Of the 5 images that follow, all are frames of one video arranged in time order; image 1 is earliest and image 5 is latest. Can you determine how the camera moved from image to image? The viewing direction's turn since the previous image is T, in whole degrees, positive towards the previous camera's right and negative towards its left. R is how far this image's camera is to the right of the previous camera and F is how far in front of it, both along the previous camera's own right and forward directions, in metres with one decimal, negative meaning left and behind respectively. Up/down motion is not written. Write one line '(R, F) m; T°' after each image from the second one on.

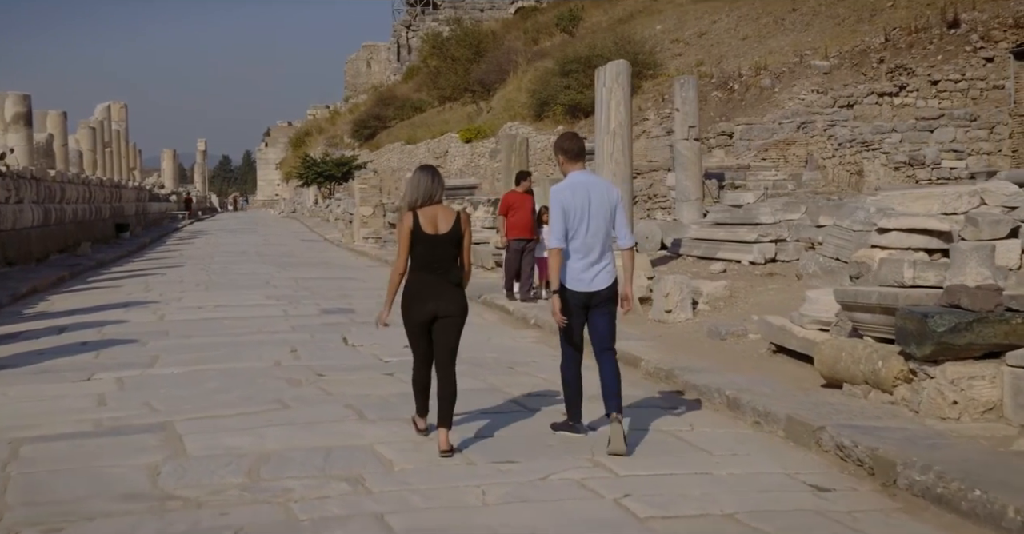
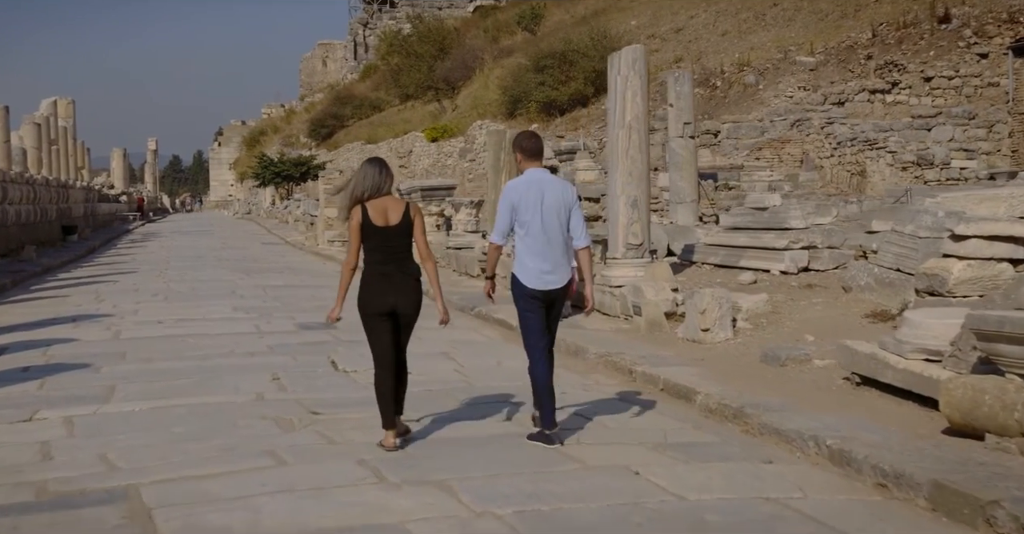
(-0.5, +1.4) m; +2°
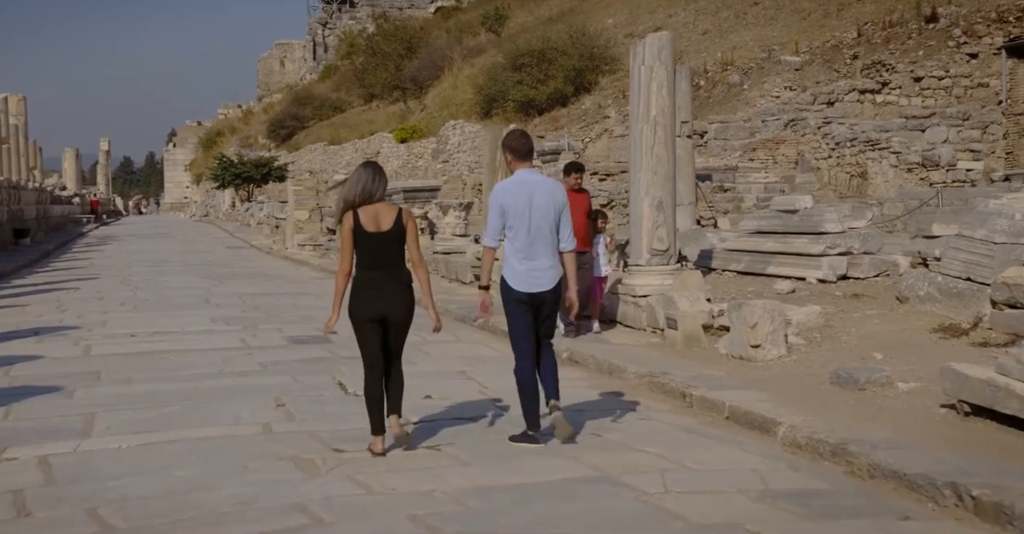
(-0.5, +1.0) m; +2°
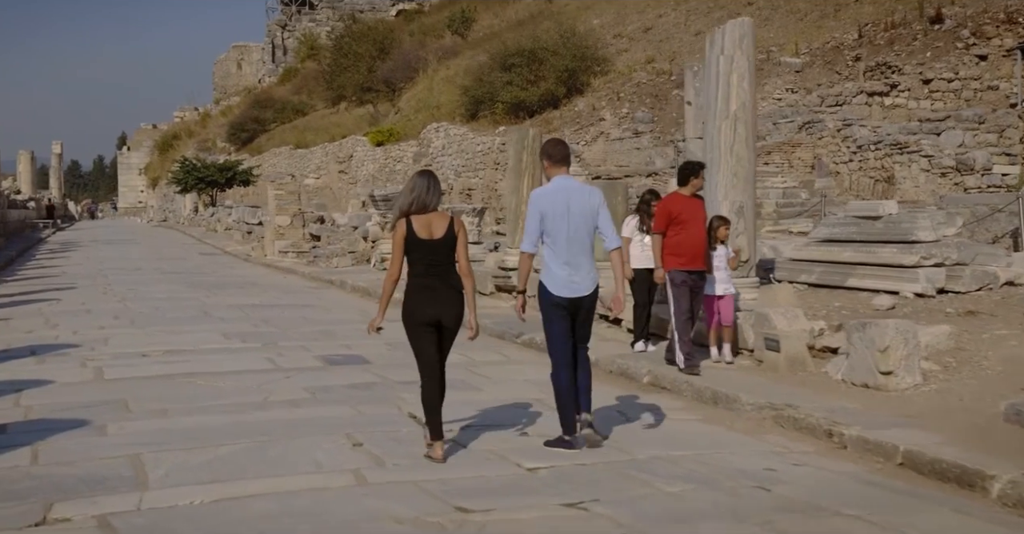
(-0.9, +1.1) m; +2°
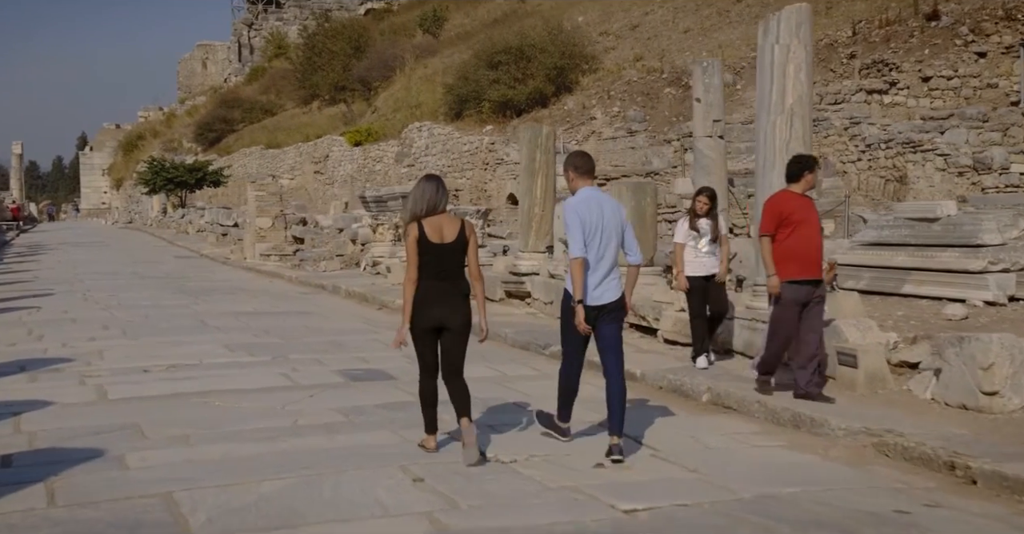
(-0.6, +0.7) m; +2°
